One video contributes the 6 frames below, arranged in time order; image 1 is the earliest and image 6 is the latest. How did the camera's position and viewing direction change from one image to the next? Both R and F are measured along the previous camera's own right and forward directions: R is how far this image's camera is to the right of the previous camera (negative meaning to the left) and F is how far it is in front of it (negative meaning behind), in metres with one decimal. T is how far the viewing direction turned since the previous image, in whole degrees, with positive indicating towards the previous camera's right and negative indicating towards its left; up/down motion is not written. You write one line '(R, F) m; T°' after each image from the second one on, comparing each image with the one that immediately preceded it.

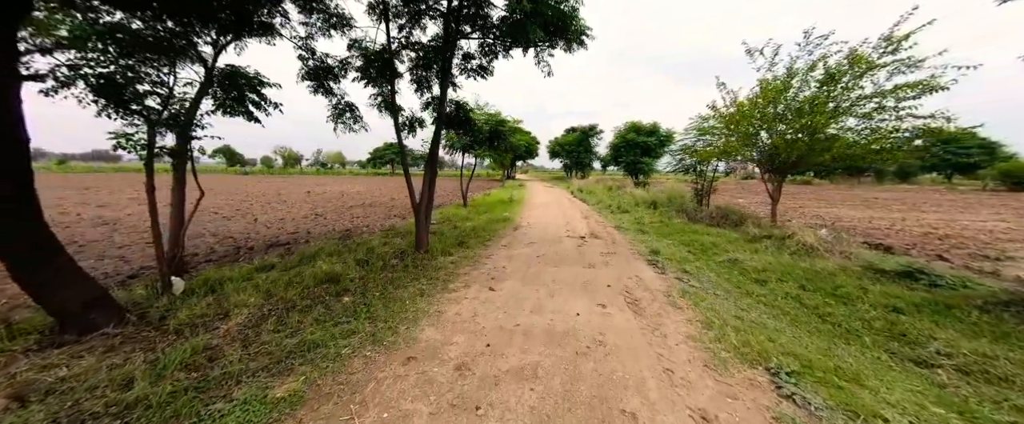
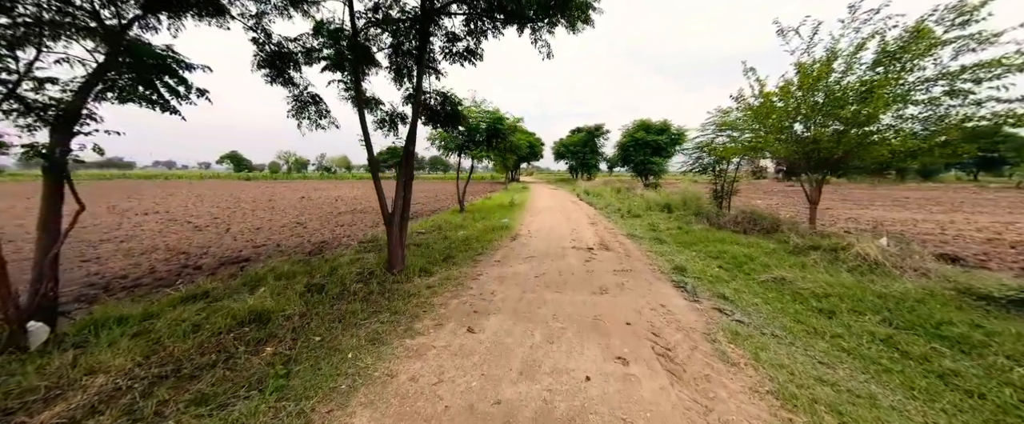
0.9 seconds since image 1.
(+0.2, +1.2) m; -1°
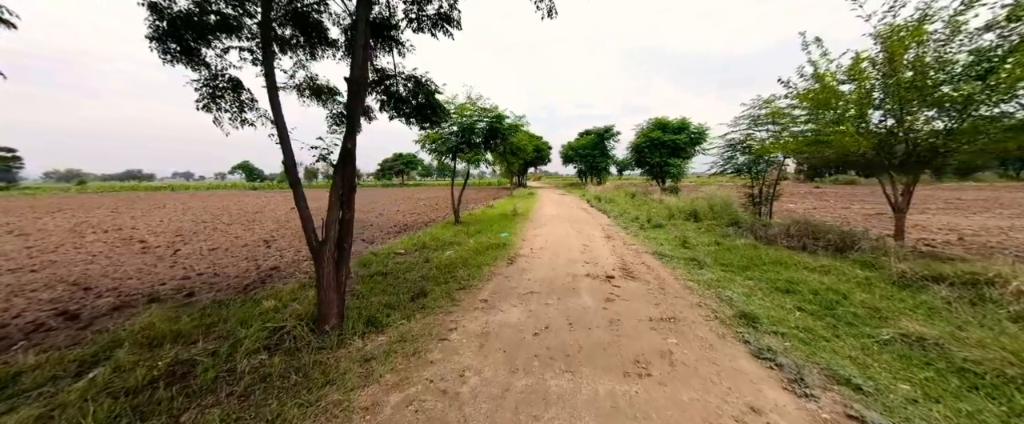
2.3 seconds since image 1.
(+0.3, +1.7) m; -2°
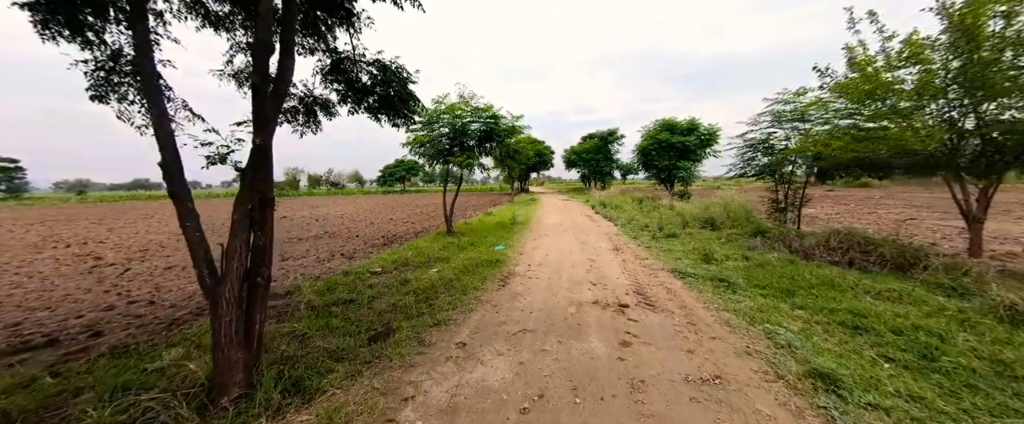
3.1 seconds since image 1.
(+0.2, +1.1) m; -1°
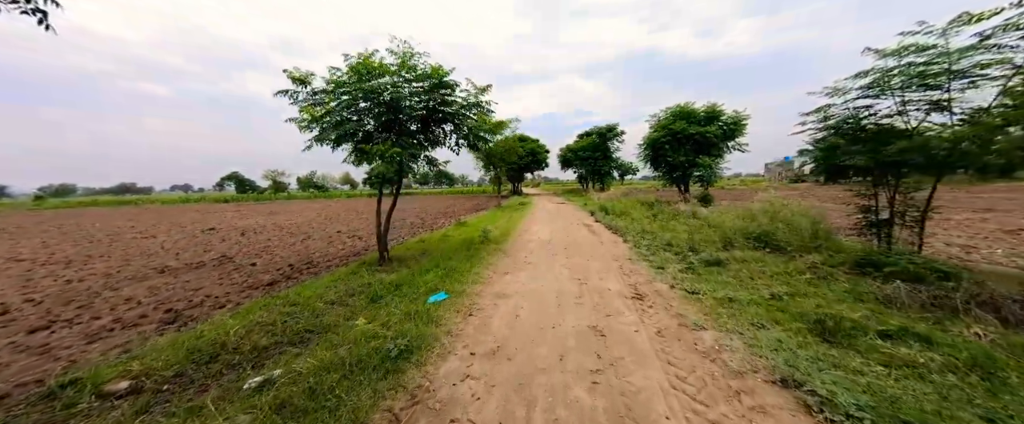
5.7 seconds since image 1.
(+0.8, +3.6) m; +1°
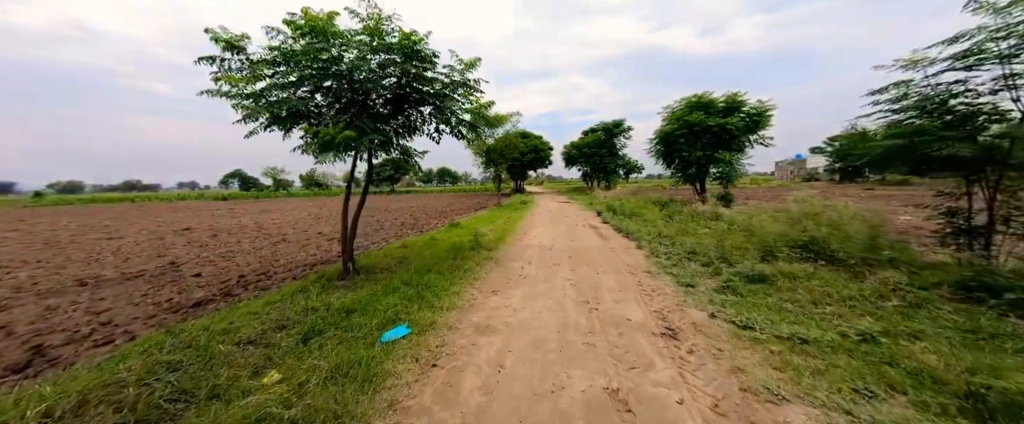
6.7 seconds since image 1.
(+0.2, +1.4) m; -1°
